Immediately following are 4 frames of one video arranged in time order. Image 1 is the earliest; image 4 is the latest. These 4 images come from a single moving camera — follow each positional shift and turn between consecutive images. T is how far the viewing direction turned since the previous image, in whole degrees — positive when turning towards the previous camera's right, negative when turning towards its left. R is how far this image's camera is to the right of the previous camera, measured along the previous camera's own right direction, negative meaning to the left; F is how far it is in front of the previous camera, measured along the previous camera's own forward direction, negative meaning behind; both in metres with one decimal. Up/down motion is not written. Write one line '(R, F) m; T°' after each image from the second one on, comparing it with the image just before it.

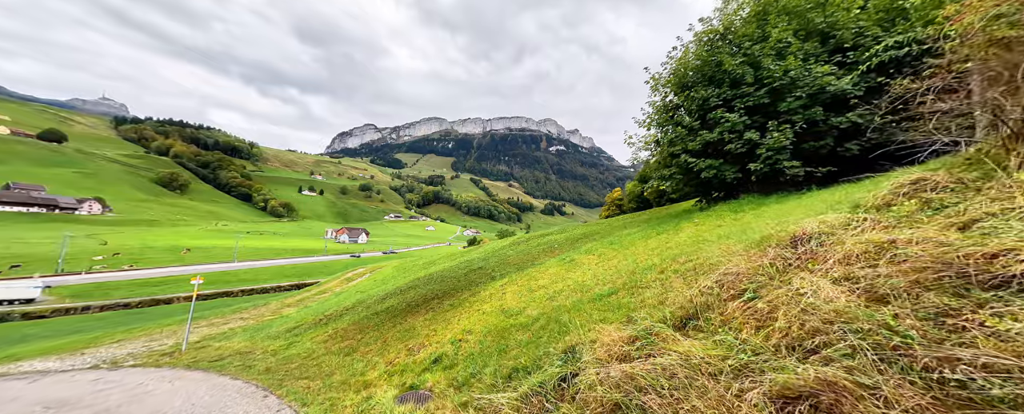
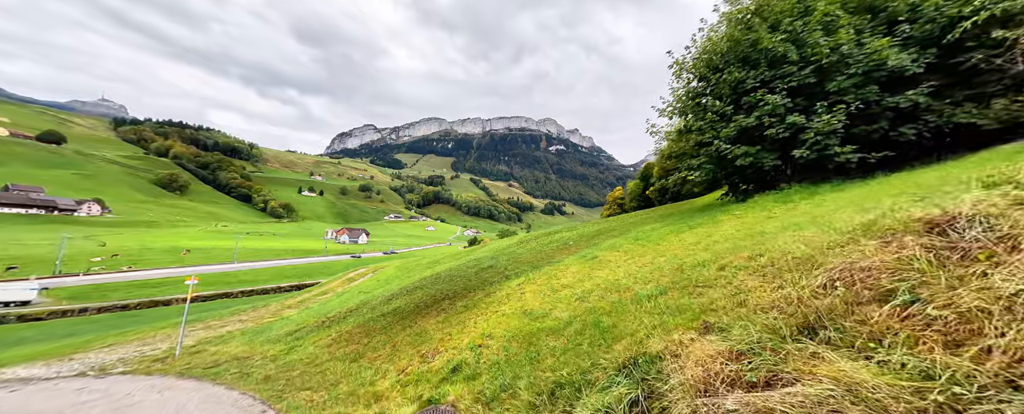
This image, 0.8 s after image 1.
(-0.8, +1.2) m; 0°
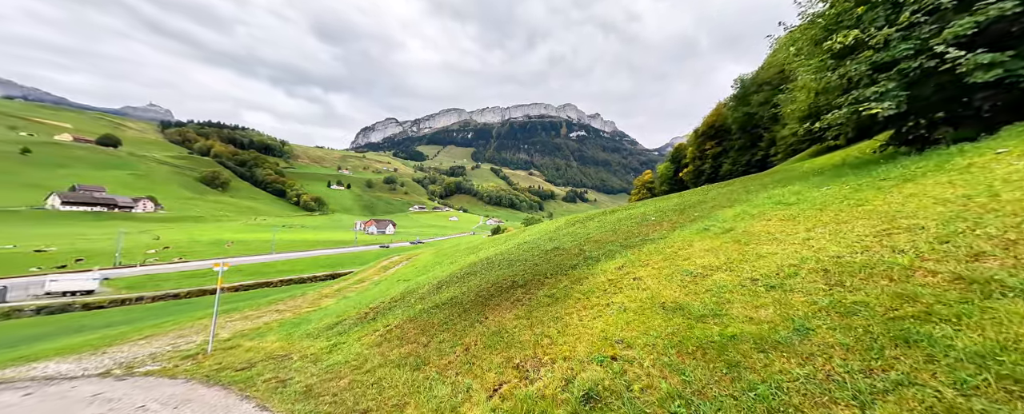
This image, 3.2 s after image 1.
(-2.7, +3.7) m; -4°
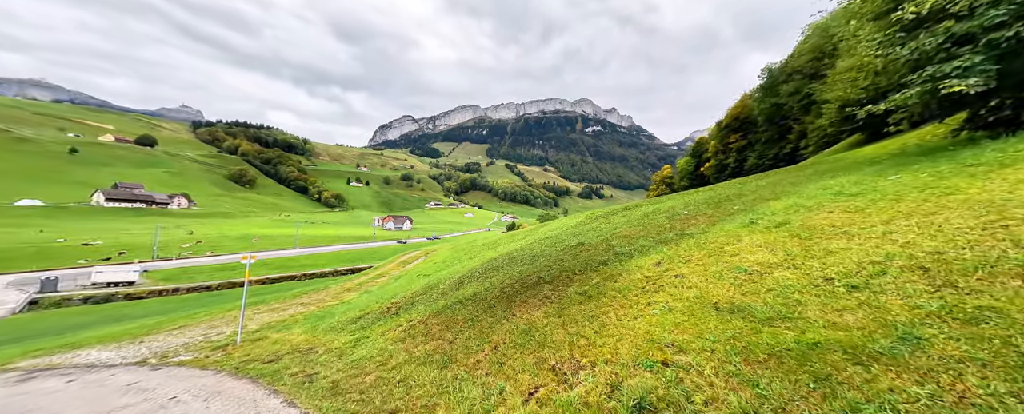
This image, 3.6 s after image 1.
(-0.5, +0.6) m; -3°
